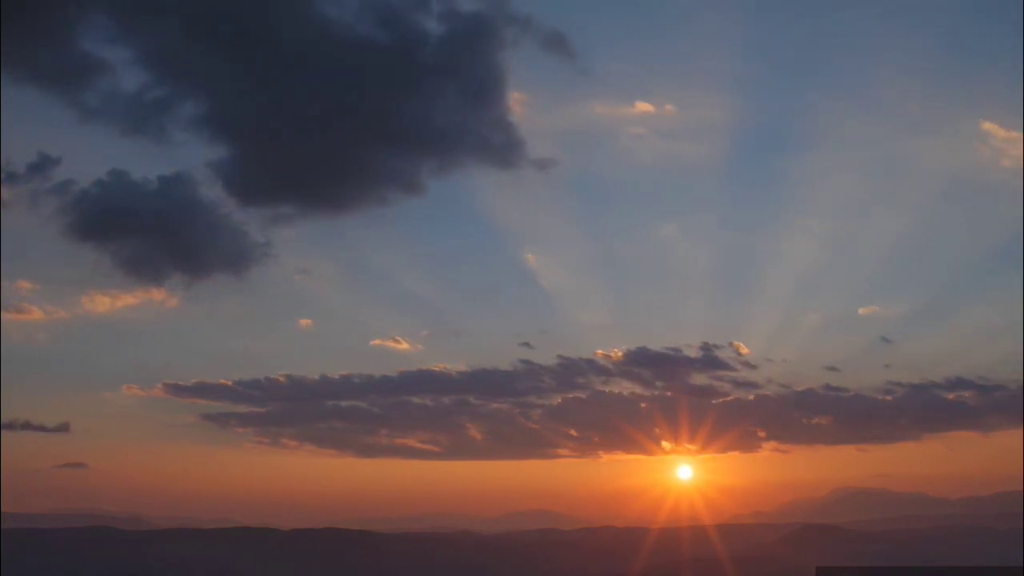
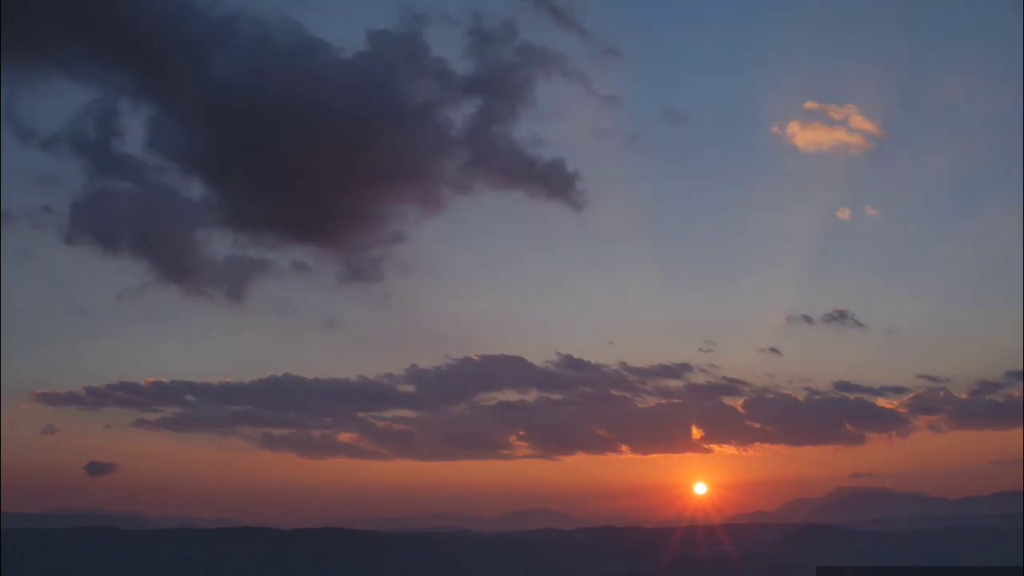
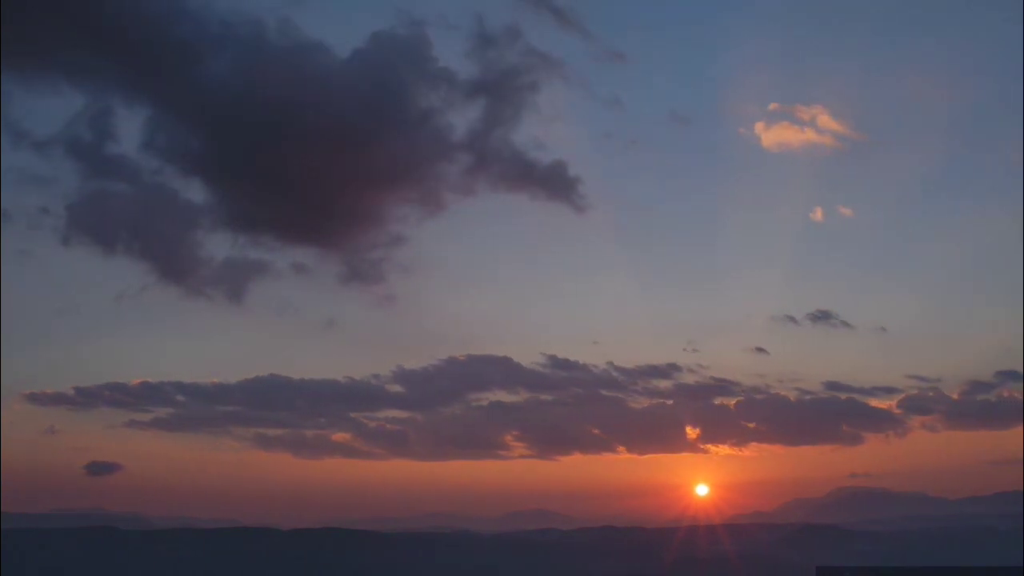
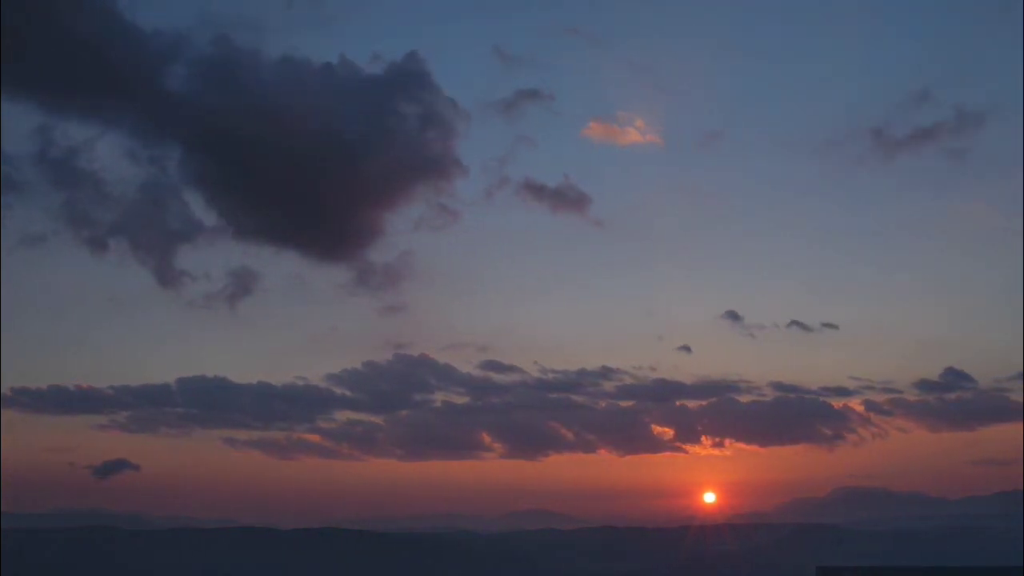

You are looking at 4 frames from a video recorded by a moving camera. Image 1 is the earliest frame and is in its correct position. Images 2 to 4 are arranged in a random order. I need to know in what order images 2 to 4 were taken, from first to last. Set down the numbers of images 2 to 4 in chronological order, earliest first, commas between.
2, 3, 4
